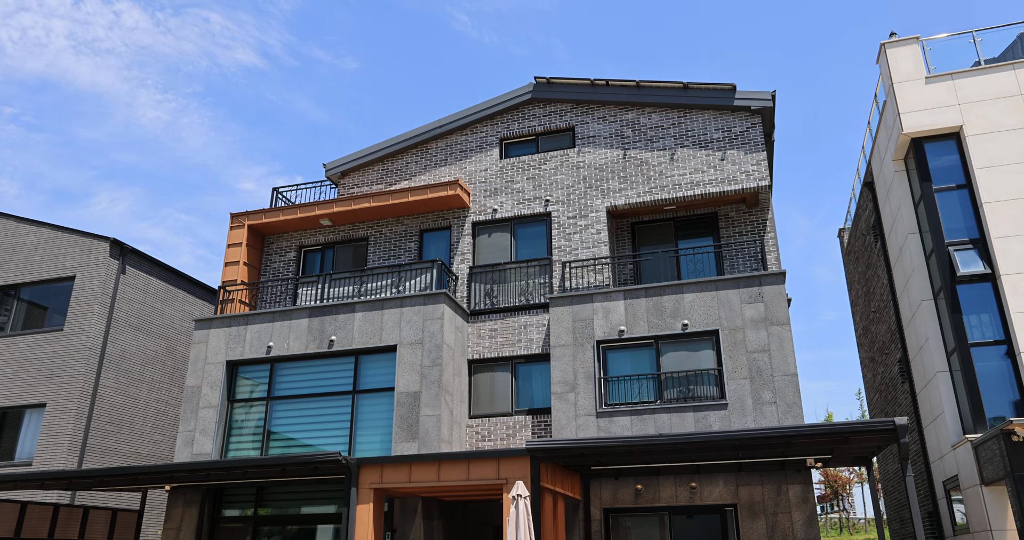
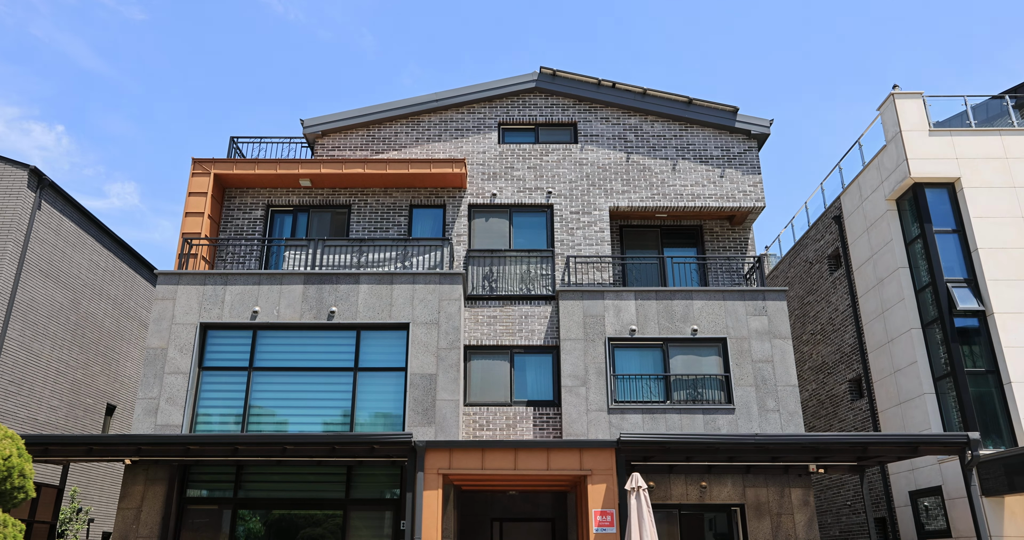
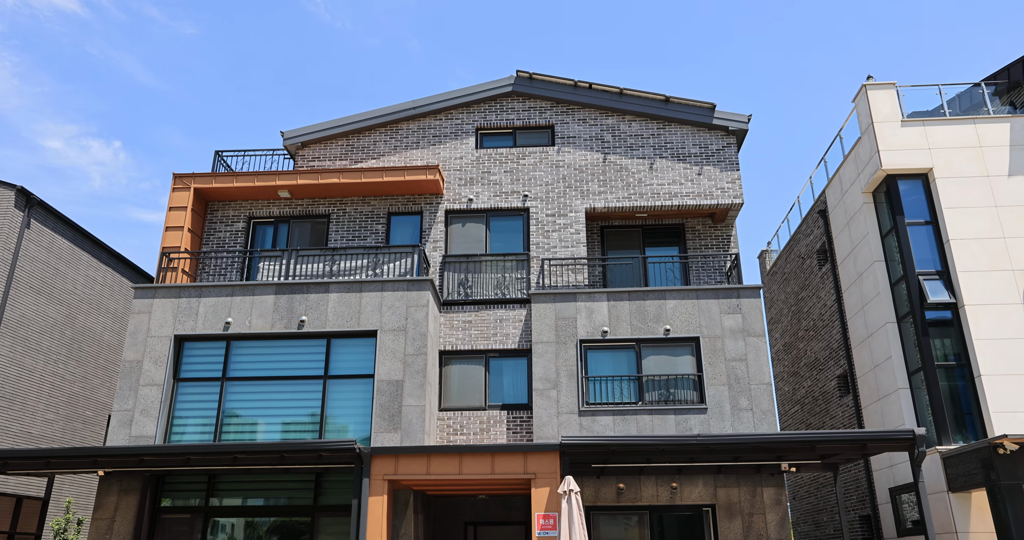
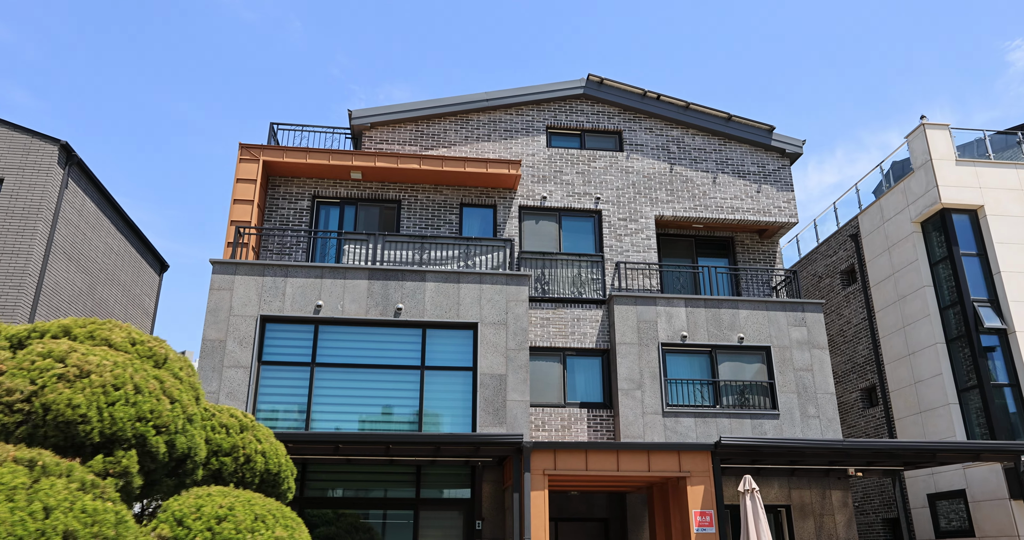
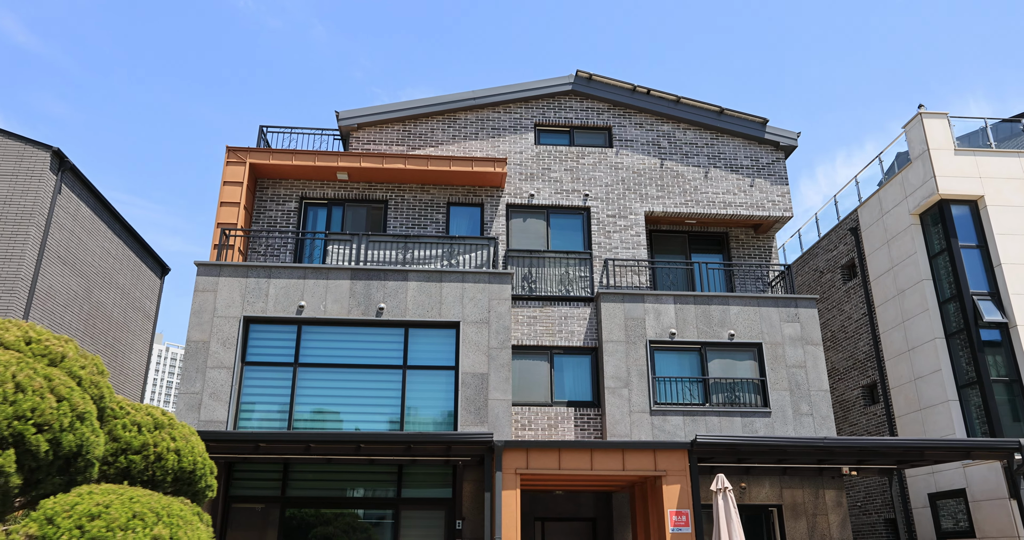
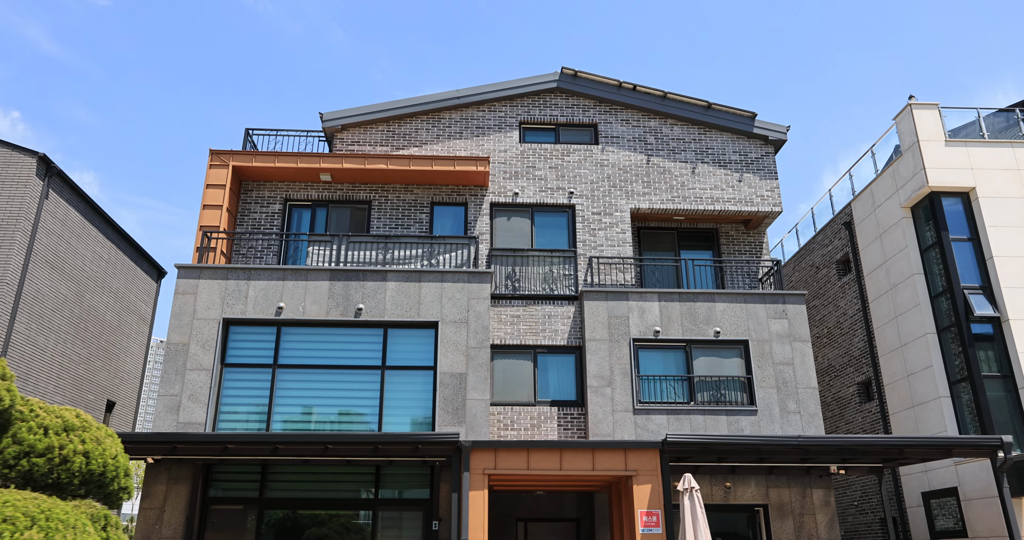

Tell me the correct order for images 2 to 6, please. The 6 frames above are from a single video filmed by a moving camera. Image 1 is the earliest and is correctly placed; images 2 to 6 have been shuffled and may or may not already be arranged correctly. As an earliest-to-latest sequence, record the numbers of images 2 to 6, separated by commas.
3, 2, 6, 5, 4
